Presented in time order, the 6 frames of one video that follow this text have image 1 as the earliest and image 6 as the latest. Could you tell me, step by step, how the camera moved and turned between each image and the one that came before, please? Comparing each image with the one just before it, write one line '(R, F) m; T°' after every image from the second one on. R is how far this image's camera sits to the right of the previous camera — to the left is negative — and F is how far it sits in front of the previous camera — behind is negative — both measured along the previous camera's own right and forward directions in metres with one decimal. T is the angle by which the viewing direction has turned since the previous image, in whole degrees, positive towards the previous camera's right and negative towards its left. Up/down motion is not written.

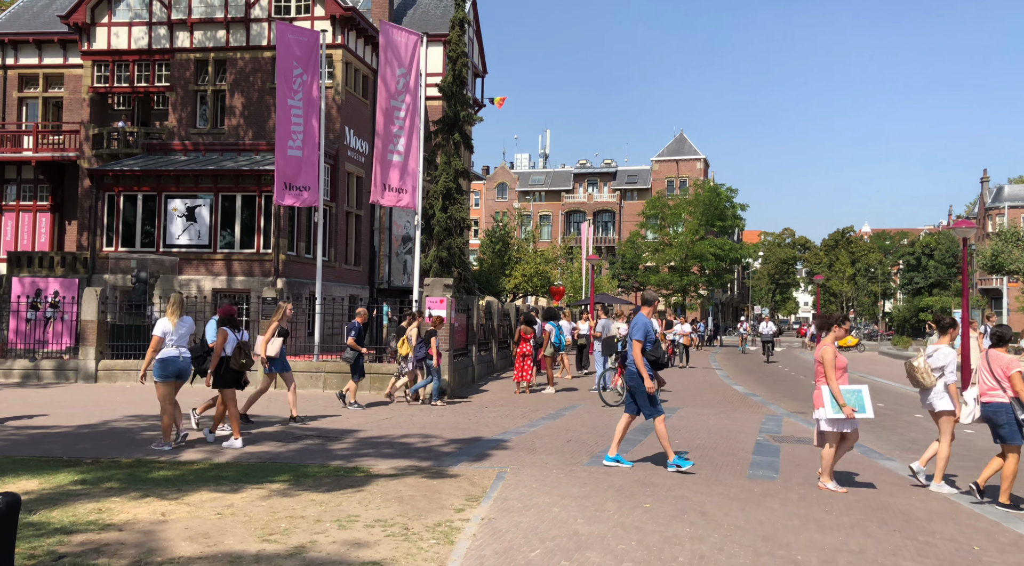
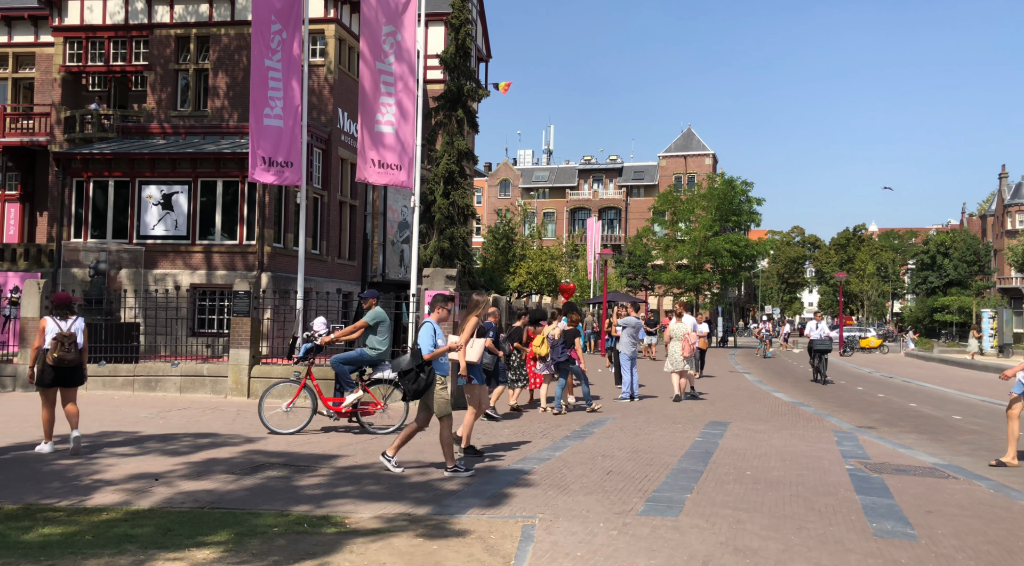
(-0.2, +2.7) m; 0°
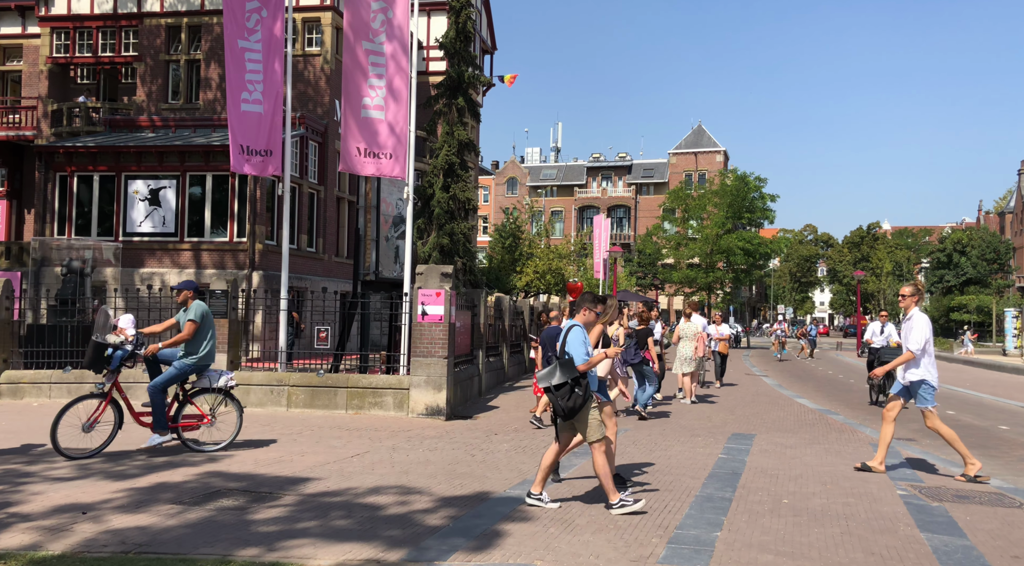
(+0.1, +1.4) m; -1°
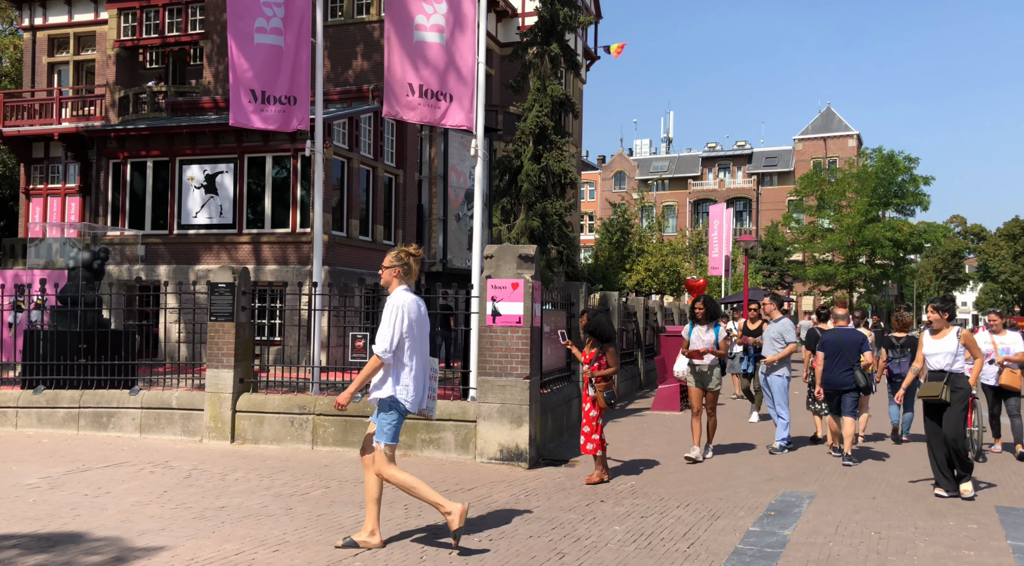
(0.0, +4.2) m; -7°
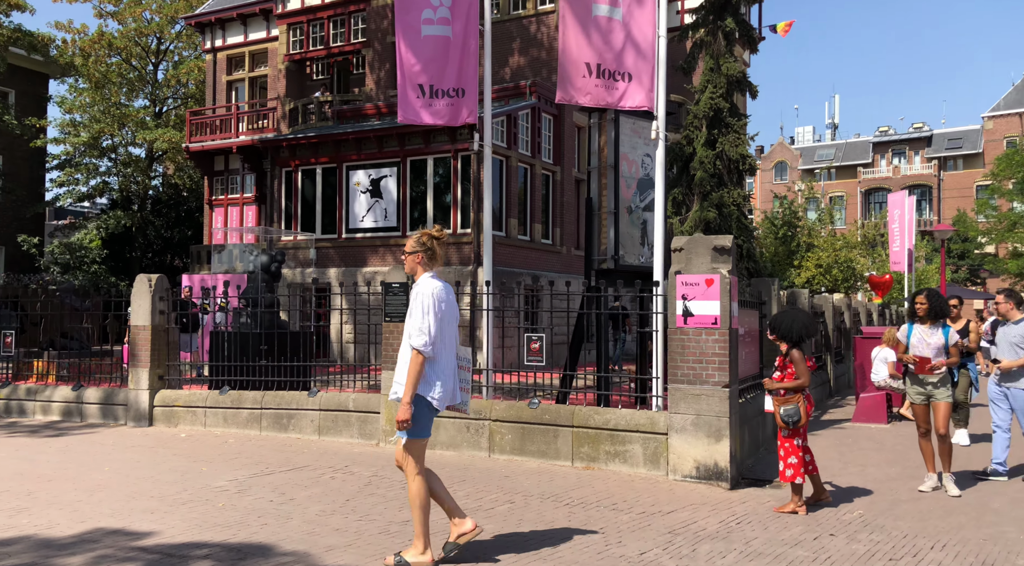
(-0.3, +0.6) m; -9°
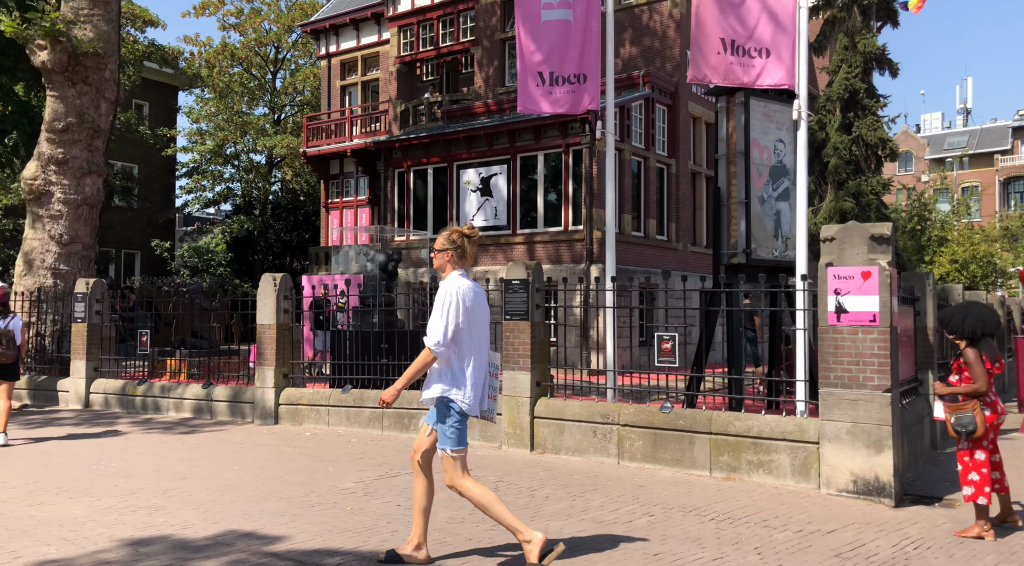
(-0.2, +0.6) m; -6°
